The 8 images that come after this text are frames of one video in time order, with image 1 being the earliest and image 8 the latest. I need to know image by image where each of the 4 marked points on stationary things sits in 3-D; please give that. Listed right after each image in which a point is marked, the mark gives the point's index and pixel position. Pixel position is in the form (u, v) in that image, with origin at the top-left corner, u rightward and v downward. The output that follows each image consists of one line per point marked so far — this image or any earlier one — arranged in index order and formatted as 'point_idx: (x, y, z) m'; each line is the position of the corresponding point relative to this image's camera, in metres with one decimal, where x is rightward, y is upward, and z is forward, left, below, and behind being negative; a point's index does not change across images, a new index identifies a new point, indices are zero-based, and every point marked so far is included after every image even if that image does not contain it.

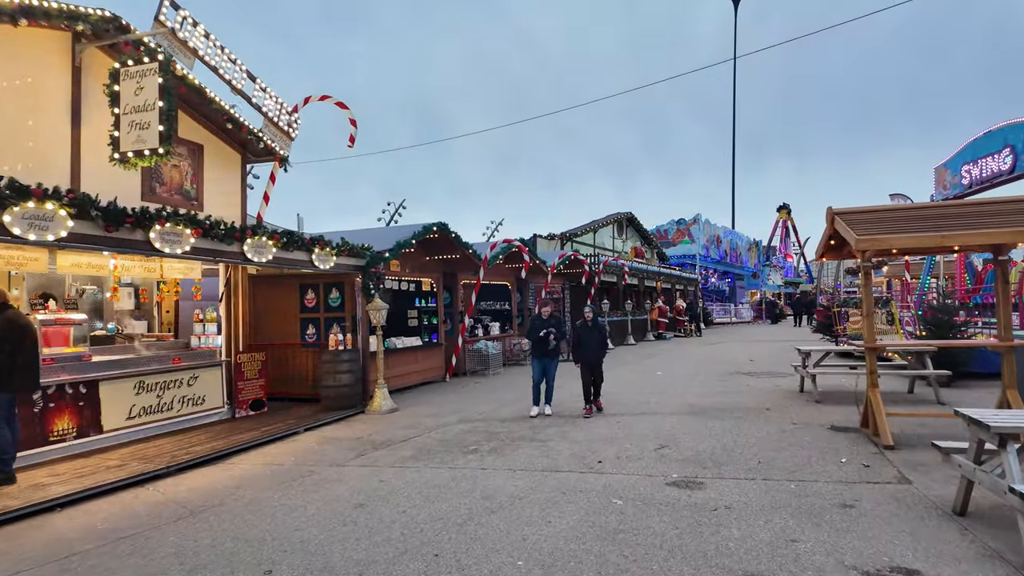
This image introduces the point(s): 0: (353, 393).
0: (-2.7, -1.8, +9.3) m
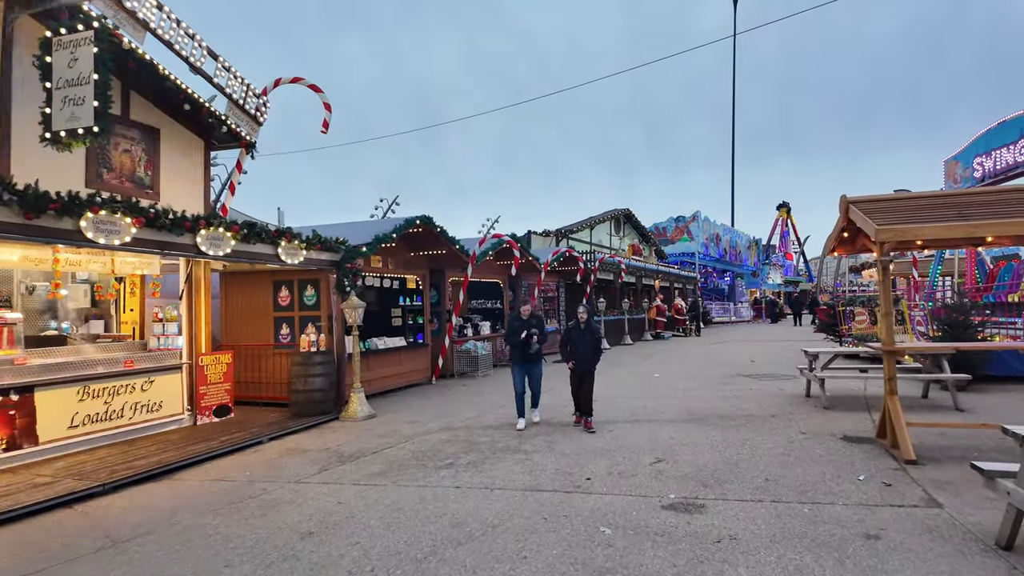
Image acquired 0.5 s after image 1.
0: (-2.9, -1.7, +8.6) m
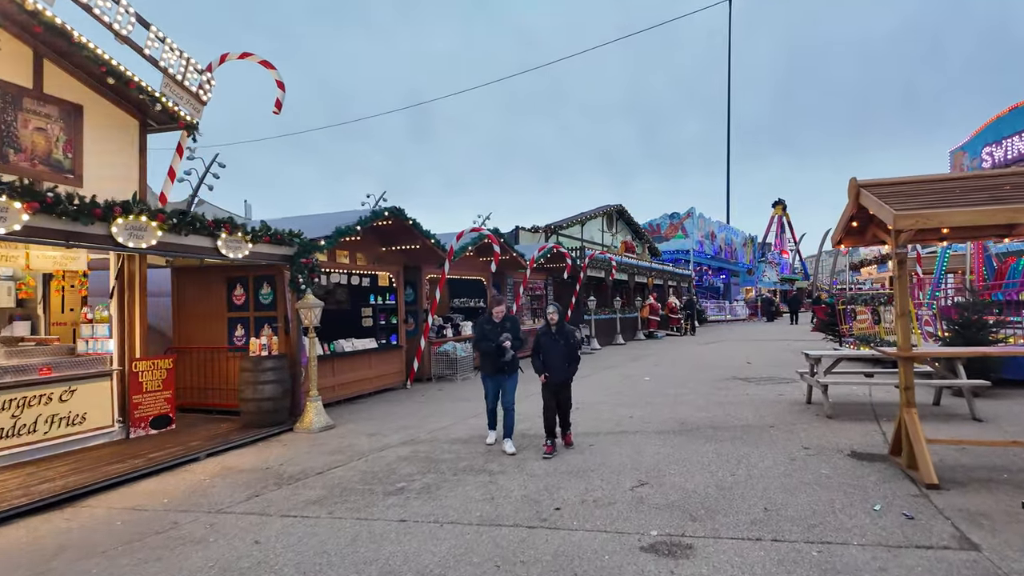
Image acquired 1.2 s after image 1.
0: (-3.3, -1.7, +7.8) m
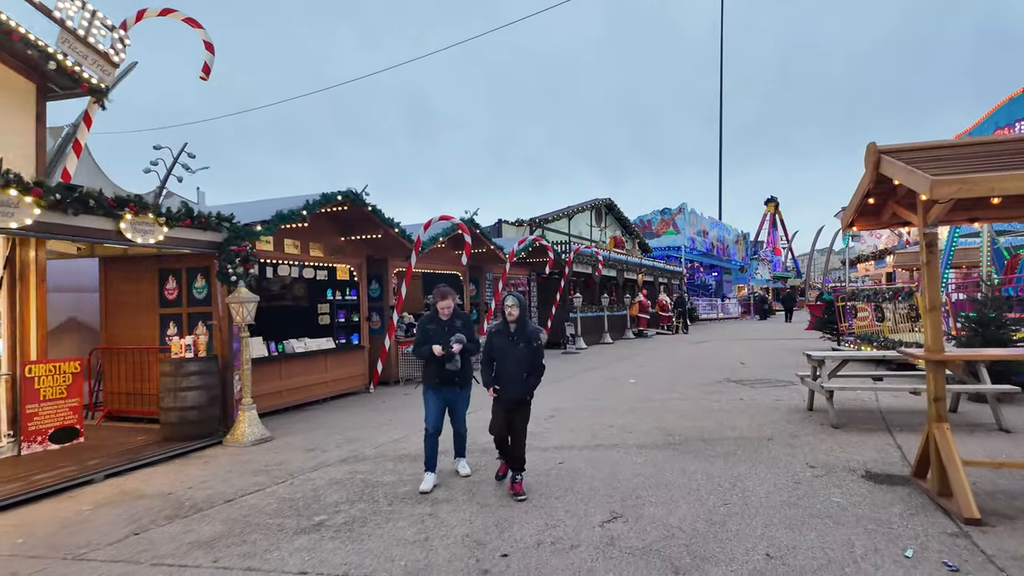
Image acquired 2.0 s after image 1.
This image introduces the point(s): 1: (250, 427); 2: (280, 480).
0: (-3.7, -1.6, +6.8) m
1: (-3.2, -1.7, +6.9) m
2: (-2.3, -1.9, +5.4) m
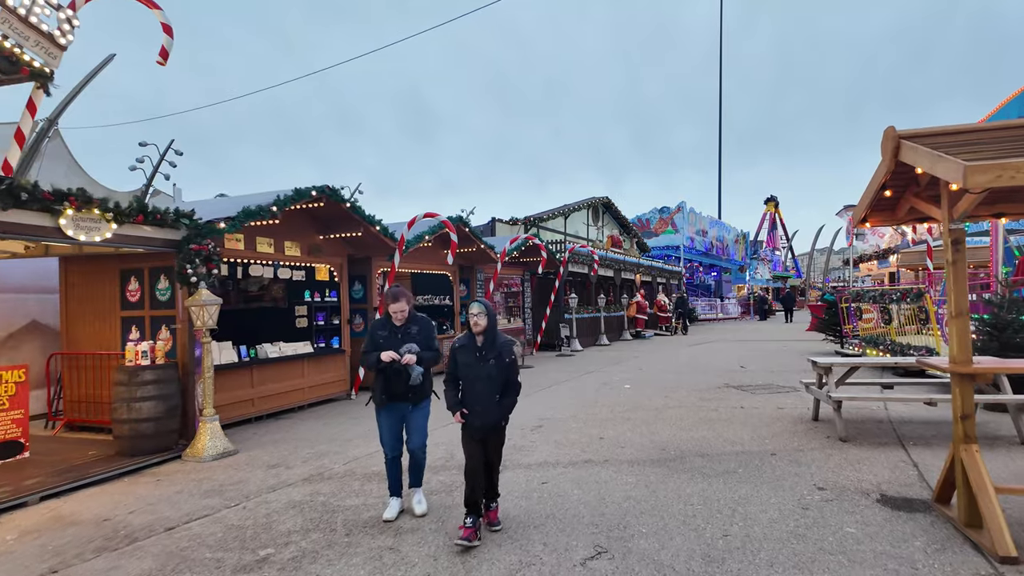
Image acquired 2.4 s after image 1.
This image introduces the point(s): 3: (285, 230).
0: (-3.9, -1.6, +6.3) m
1: (-3.4, -1.7, +6.3) m
2: (-2.4, -1.9, +4.9) m
3: (-3.6, +0.9, +8.8) m
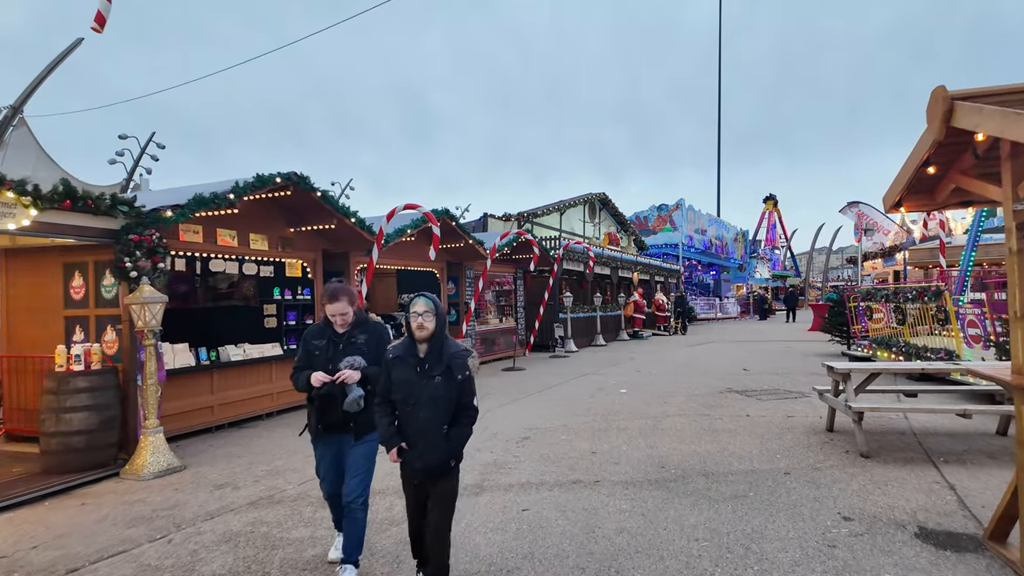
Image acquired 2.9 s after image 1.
0: (-4.1, -1.6, +5.5) m
1: (-3.6, -1.7, +5.6) m
2: (-2.6, -1.8, +4.2) m
3: (-3.8, +1.0, +8.1) m
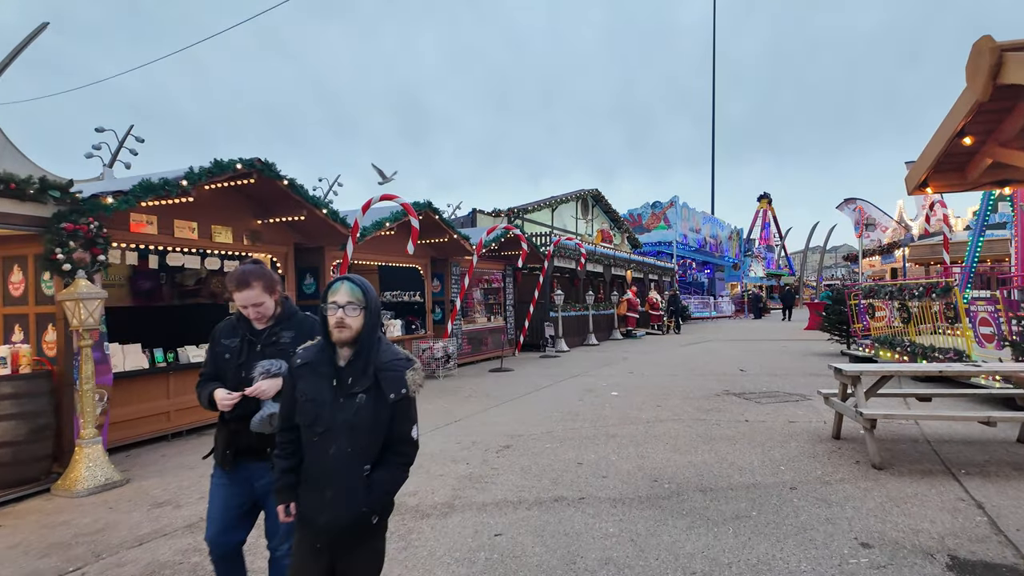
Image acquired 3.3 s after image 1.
0: (-4.4, -1.5, +5.0) m
1: (-3.8, -1.6, +5.1) m
2: (-2.8, -1.8, +3.6) m
3: (-4.0, +1.0, +7.5) m
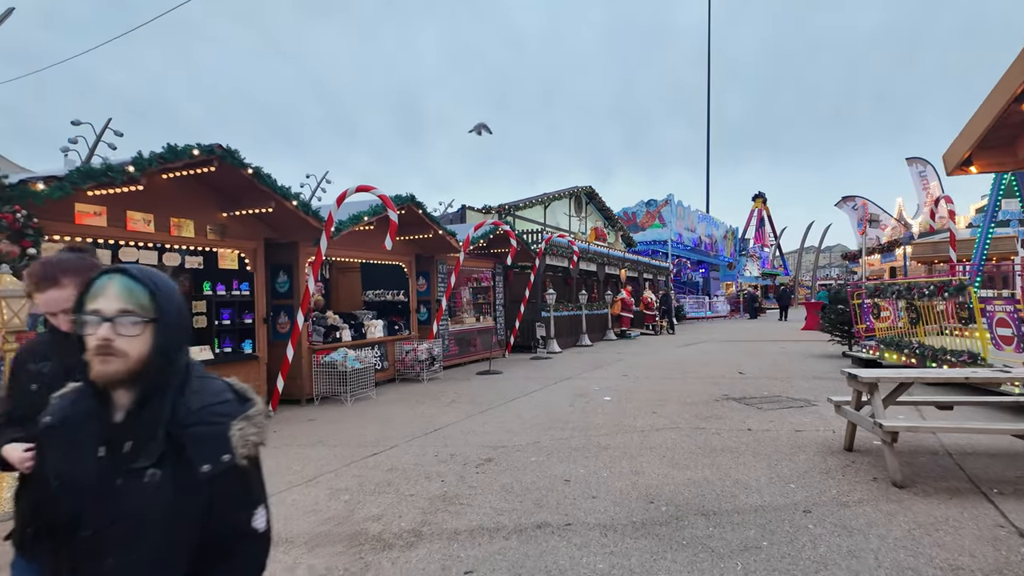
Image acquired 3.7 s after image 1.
0: (-4.5, -1.5, +4.4) m
1: (-4.0, -1.6, +4.5) m
2: (-3.0, -1.8, +3.0) m
3: (-4.2, +1.0, +6.9) m
